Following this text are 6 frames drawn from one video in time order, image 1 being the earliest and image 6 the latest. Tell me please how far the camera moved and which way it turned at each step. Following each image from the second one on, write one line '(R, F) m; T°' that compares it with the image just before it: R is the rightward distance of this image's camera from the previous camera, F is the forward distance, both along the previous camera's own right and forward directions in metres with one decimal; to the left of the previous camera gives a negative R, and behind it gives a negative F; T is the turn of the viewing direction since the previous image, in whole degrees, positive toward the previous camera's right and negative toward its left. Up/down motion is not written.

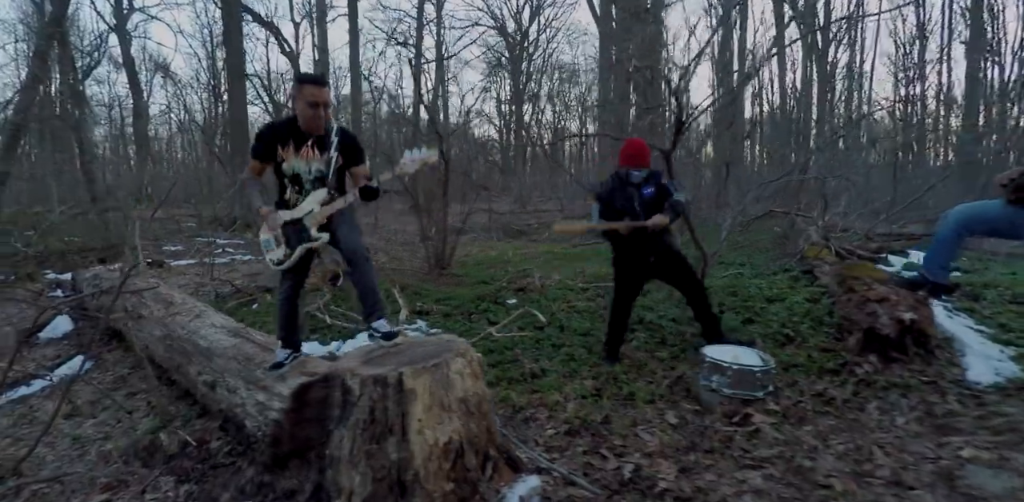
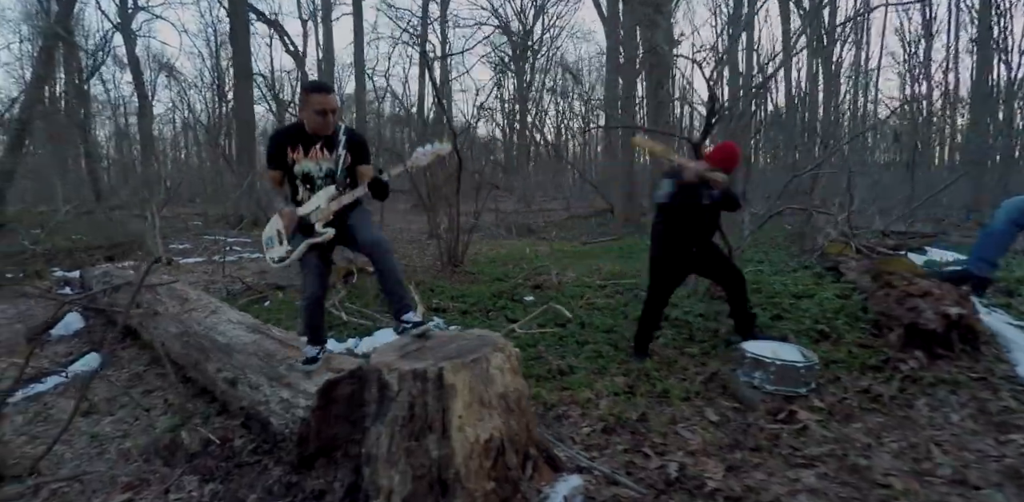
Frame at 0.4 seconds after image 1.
(-0.2, +0.1) m; 0°
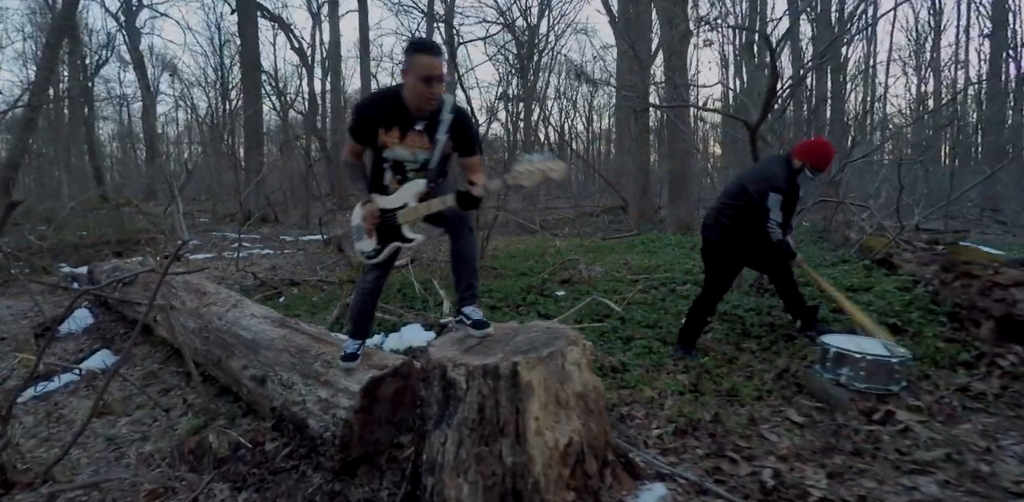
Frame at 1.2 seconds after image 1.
(-0.3, +0.3) m; 0°
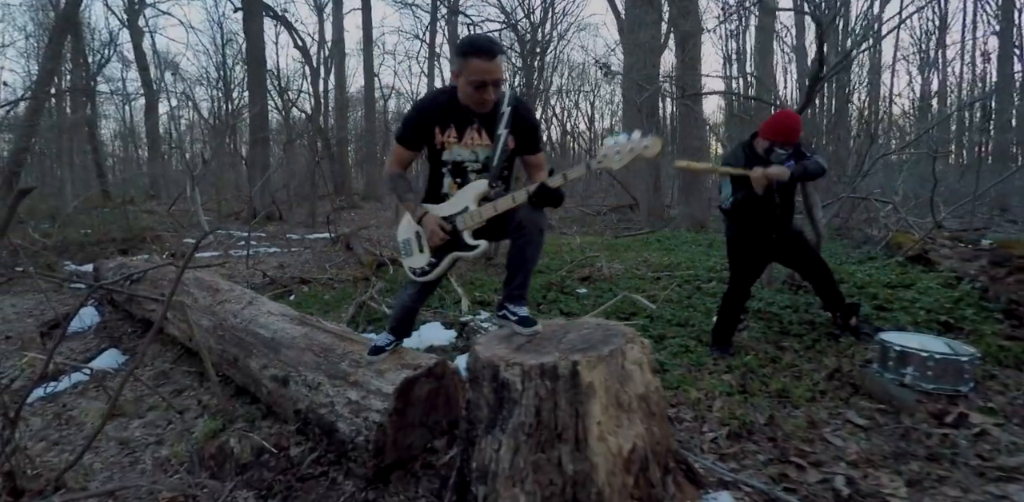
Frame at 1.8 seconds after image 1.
(-0.2, +0.2) m; 0°
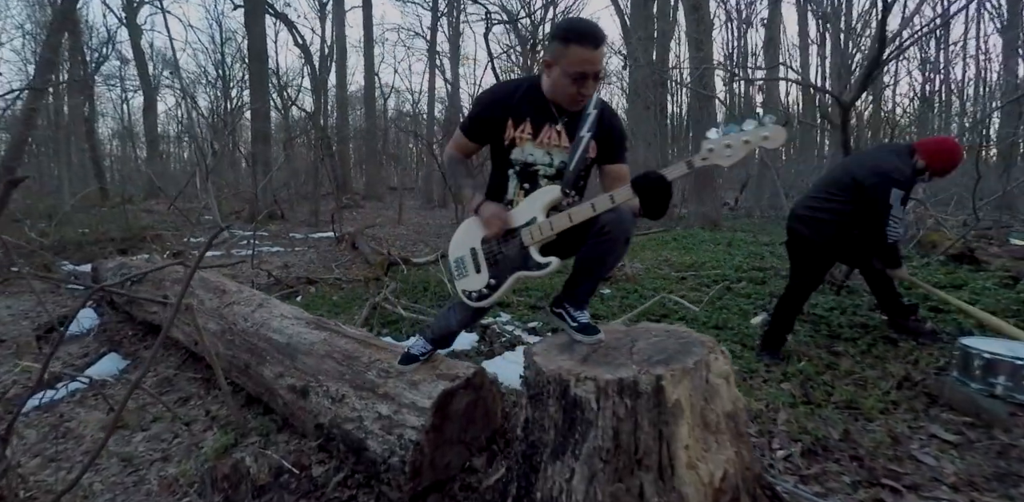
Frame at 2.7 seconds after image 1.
(-0.2, +0.3) m; 0°
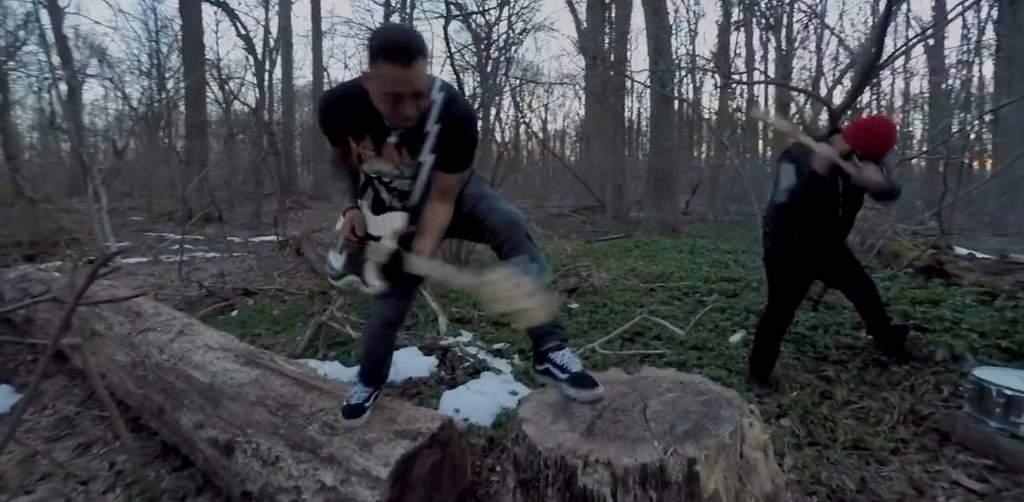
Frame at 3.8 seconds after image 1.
(-0.1, +0.4) m; +5°
